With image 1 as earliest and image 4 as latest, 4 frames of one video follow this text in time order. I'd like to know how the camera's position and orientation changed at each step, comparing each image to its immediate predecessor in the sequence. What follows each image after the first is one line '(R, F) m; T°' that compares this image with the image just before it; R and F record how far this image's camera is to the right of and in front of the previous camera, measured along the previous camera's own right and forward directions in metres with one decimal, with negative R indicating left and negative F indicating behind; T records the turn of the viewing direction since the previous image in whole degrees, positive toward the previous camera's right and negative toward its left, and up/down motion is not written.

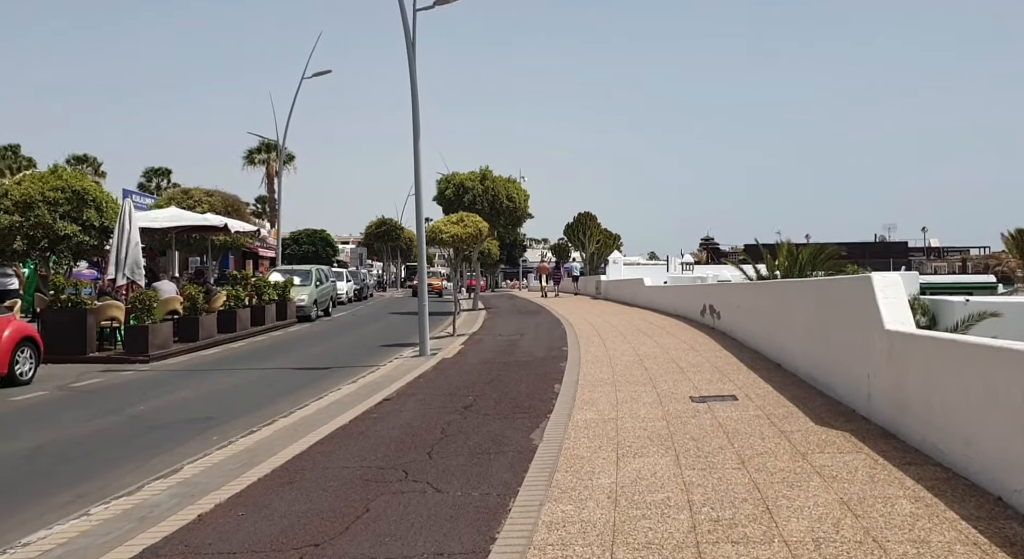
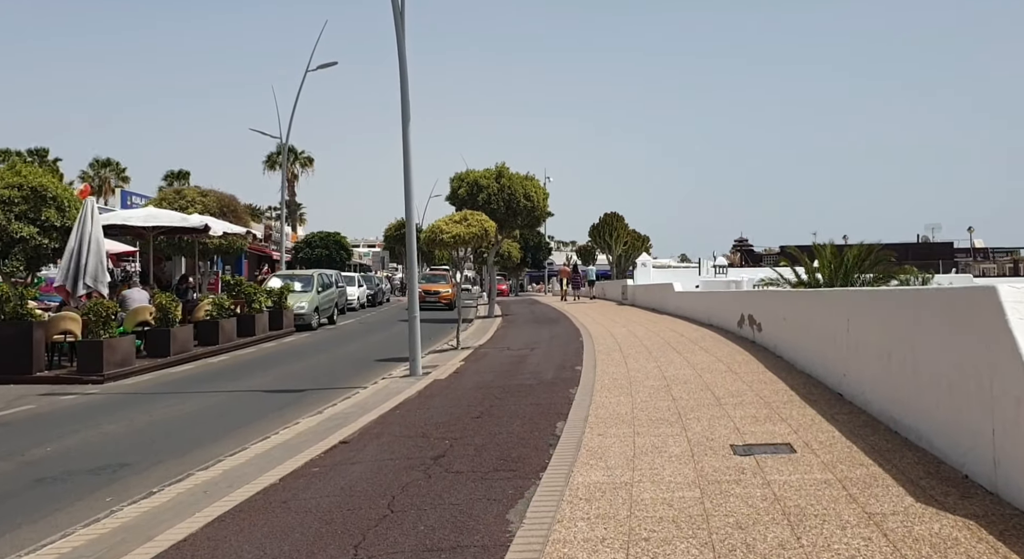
(+0.4, +2.4) m; -2°
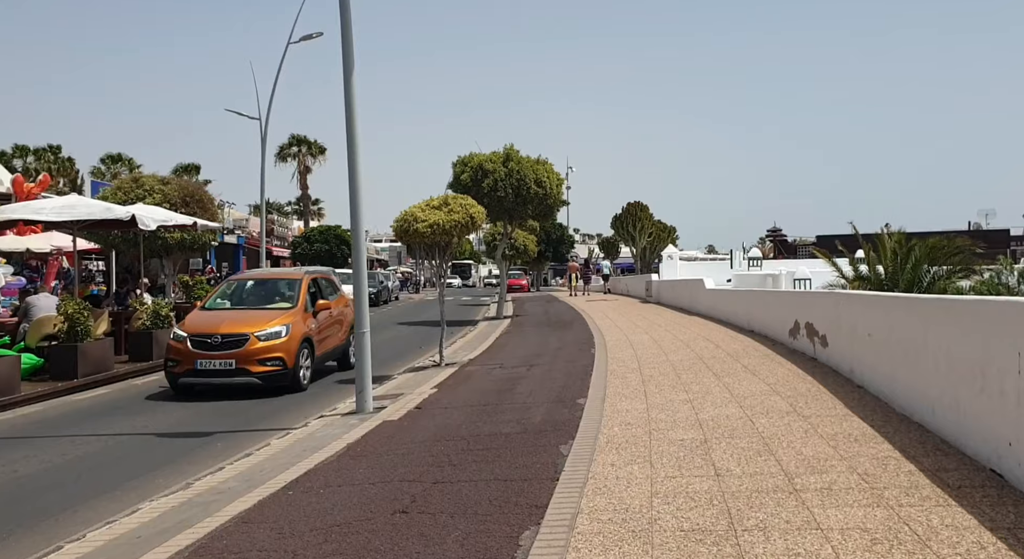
(+0.6, +3.8) m; -2°
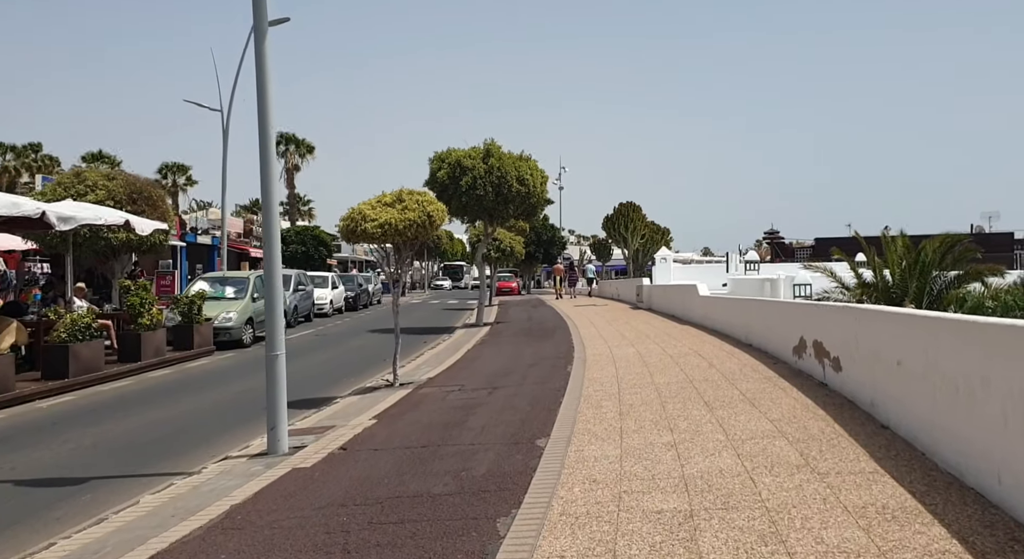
(+0.5, +2.0) m; 0°
